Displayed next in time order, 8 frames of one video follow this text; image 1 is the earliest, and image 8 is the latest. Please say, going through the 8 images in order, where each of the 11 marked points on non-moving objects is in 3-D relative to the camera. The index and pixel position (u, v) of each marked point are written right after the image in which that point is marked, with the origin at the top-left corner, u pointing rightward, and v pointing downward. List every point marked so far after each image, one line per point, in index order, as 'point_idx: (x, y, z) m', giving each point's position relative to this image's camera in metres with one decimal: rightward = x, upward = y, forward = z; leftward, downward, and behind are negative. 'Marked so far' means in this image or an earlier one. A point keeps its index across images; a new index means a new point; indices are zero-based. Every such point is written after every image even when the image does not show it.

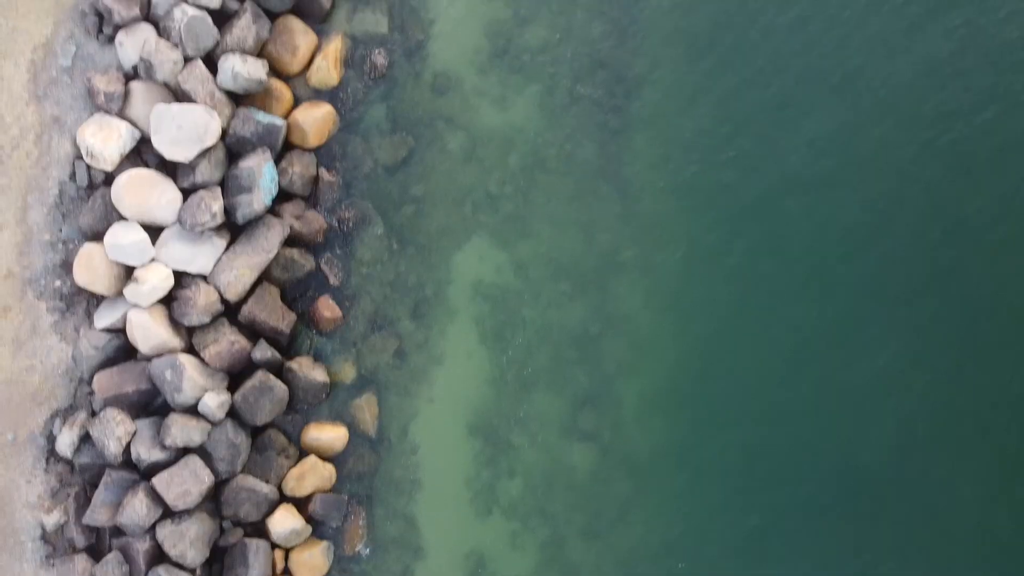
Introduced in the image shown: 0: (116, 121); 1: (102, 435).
0: (-5.7, +2.4, +10.9) m
1: (-5.8, -2.1, +10.9) m
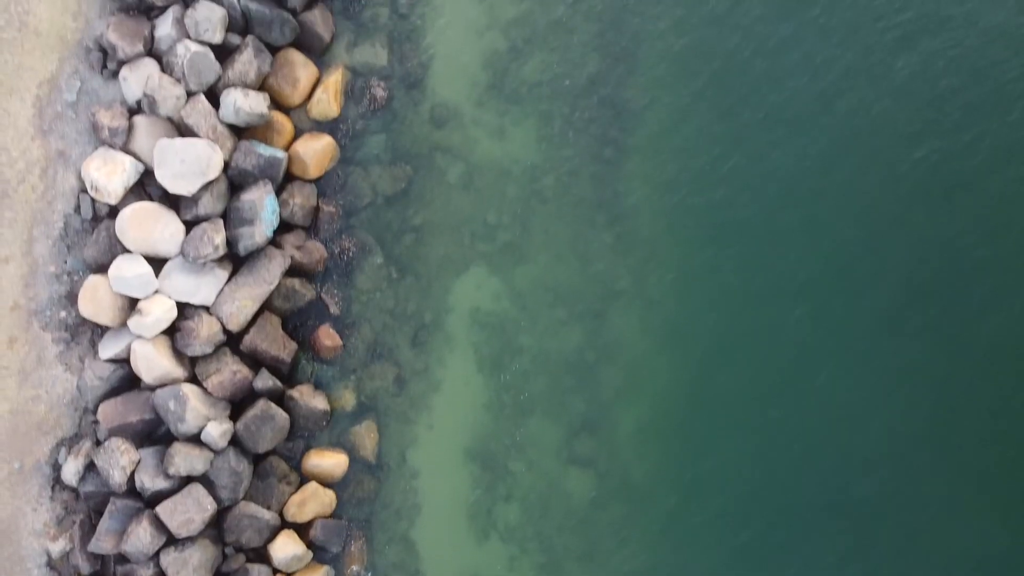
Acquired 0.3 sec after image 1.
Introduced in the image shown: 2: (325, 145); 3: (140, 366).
0: (-5.7, +1.9, +11.1) m
1: (-5.8, -2.5, +11.0) m
2: (-3.0, +2.3, +12.1) m
3: (-5.4, -1.1, +11.1) m
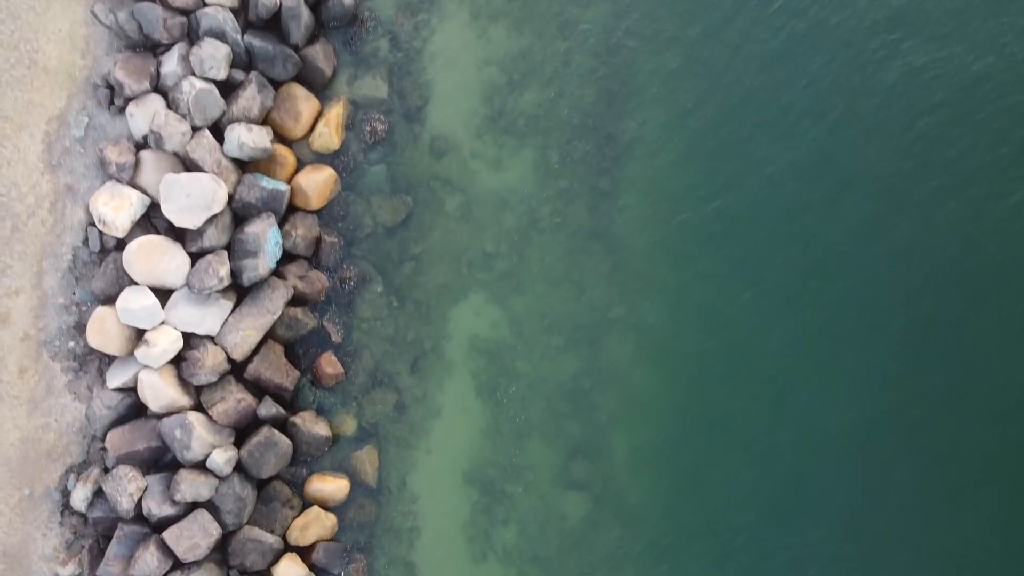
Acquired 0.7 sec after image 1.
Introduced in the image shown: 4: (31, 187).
0: (-5.7, +1.5, +11.4) m
1: (-5.9, -3.0, +11.3) m
2: (-3.0, +1.8, +12.4) m
3: (-5.4, -1.6, +11.4) m
4: (-7.3, +1.5, +11.6) m
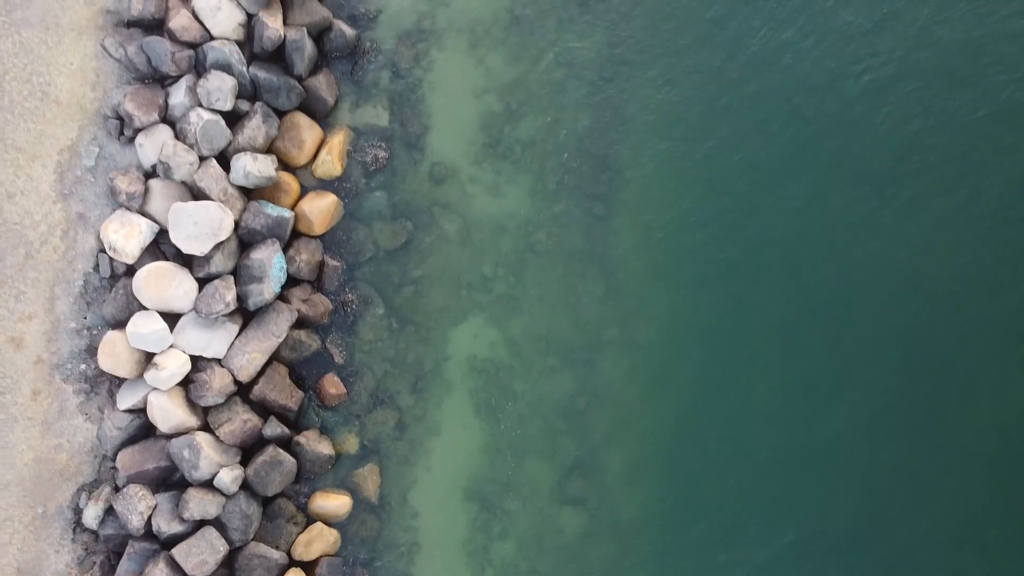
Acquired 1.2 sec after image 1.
0: (-5.8, +1.1, +11.8) m
1: (-5.9, -3.4, +11.7) m
2: (-3.0, +1.4, +12.8) m
3: (-5.5, -2.0, +11.8) m
4: (-7.3, +1.1, +12.0) m
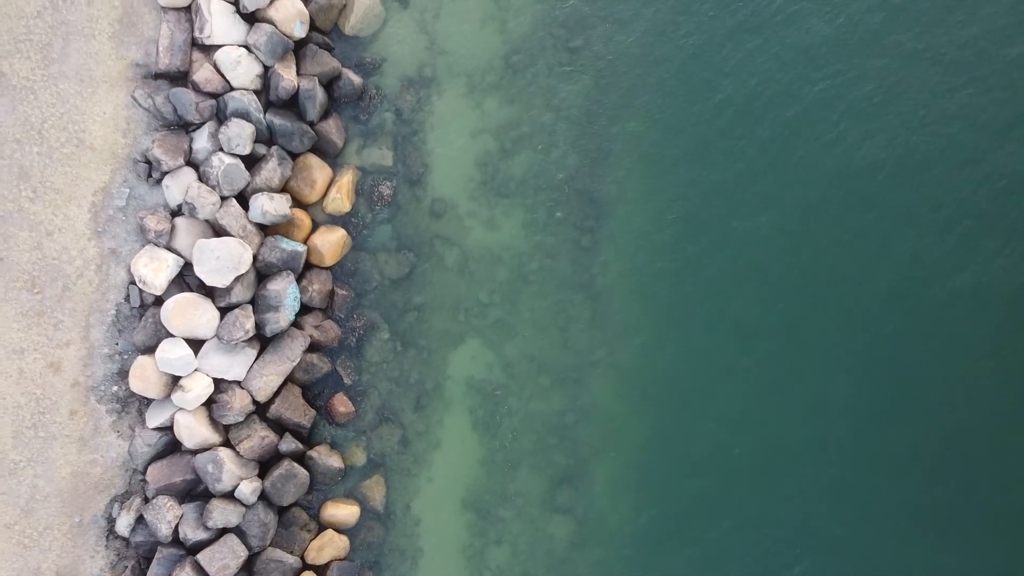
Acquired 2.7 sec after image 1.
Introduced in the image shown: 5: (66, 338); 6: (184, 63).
0: (-5.9, +0.6, +13.0) m
1: (-6.0, -3.9, +12.9) m
2: (-3.2, +0.9, +14.0) m
3: (-5.6, -2.5, +13.0) m
4: (-7.4, +0.6, +13.1) m
5: (-7.7, -0.9, +13.1) m
6: (-5.7, +3.9, +13.3) m
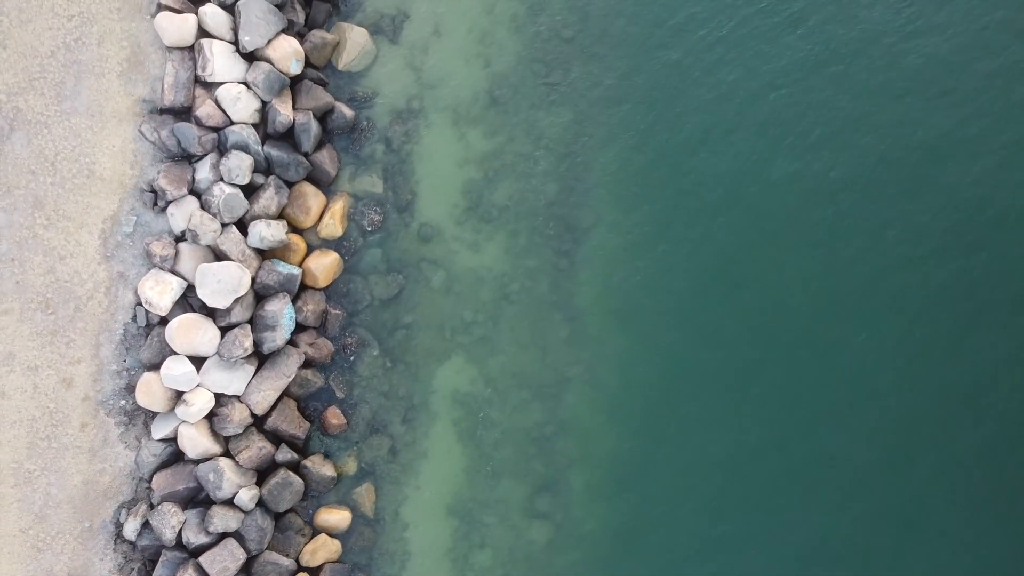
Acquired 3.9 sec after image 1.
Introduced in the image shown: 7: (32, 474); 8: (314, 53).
0: (-6.2, +0.2, +14.0) m
1: (-6.4, -4.3, +13.9) m
2: (-3.5, +0.5, +14.9) m
3: (-5.9, -2.9, +14.0) m
4: (-7.8, +0.2, +14.1) m
5: (-8.0, -1.2, +14.1) m
6: (-6.0, +3.5, +14.2) m
7: (-8.9, -3.4, +14.2) m
8: (-4.0, +4.7, +15.2) m
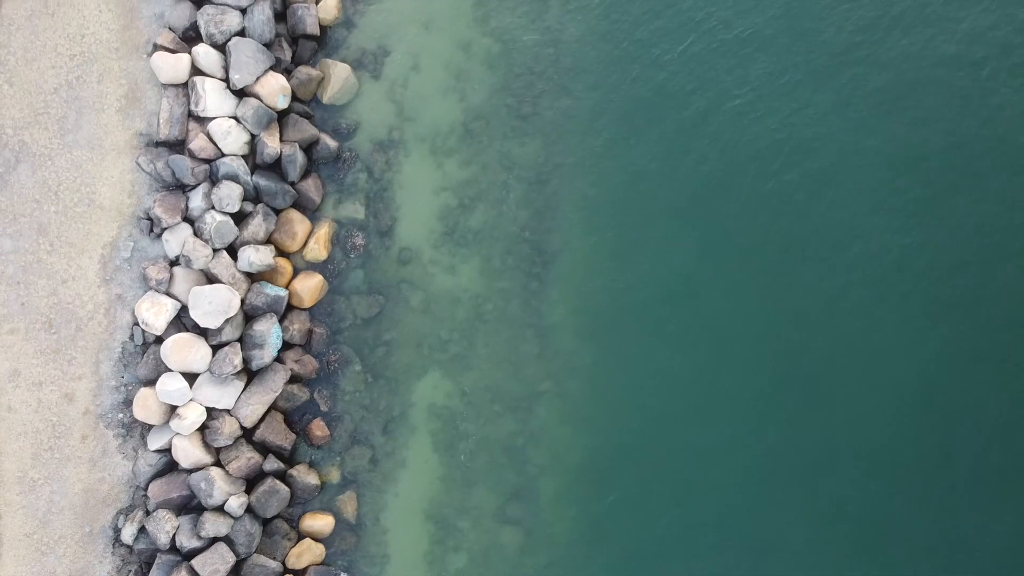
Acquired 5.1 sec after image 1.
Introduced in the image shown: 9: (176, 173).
0: (-6.8, -0.2, +15.0) m
1: (-7.0, -4.7, +14.9) m
2: (-4.1, +0.1, +16.0) m
3: (-6.5, -3.3, +15.0) m
4: (-8.3, -0.2, +15.1) m
5: (-8.6, -1.7, +15.1) m
6: (-6.6, +3.1, +15.3) m
7: (-9.5, -3.9, +15.2) m
8: (-4.5, +4.2, +16.2) m
9: (-6.7, +2.3, +15.2) m
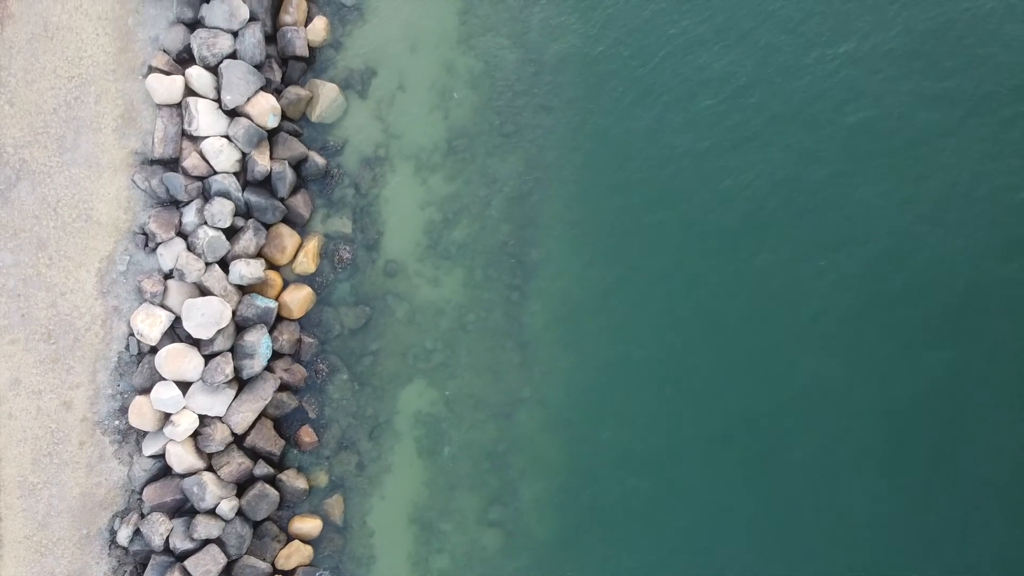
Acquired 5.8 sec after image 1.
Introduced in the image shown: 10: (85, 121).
0: (-7.2, -0.5, +15.6) m
1: (-7.4, -4.9, +15.6) m
2: (-4.5, -0.1, +16.6) m
3: (-6.9, -3.5, +15.6) m
4: (-8.7, -0.4, +15.8) m
5: (-9.0, -1.9, +15.8) m
6: (-7.0, +2.8, +15.9) m
7: (-9.9, -4.1, +15.9) m
8: (-4.9, +4.0, +16.9) m
9: (-7.1, +2.0, +15.9) m
10: (-8.9, +3.5, +15.9) m
